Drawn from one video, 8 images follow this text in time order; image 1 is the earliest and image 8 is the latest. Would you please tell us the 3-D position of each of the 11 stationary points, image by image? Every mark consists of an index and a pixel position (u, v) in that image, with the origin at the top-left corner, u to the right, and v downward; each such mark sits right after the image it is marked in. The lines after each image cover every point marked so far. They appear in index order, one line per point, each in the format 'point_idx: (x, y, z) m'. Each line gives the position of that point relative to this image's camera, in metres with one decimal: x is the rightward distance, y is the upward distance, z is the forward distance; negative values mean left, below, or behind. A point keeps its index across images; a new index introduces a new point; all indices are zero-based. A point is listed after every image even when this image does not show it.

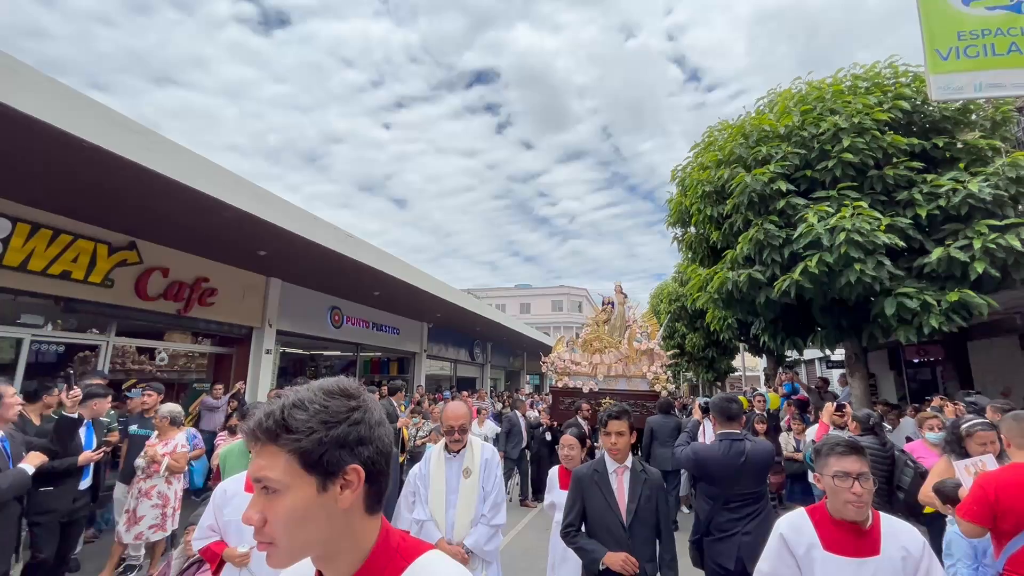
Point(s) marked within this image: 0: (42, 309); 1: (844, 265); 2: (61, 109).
0: (-6.7, -0.3, +7.4) m
1: (+4.2, +0.3, +6.5) m
2: (-4.4, +1.8, +5.2) m
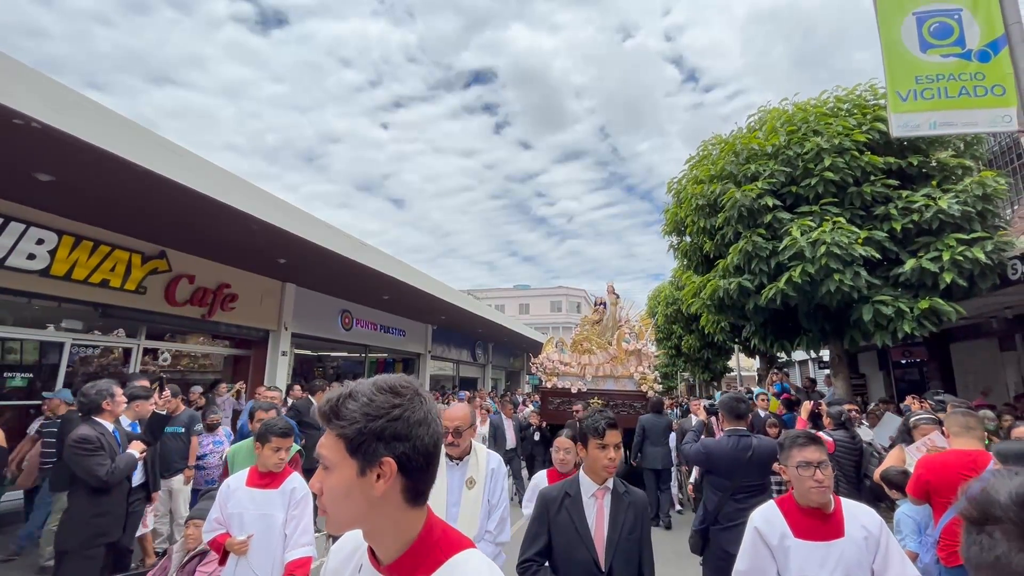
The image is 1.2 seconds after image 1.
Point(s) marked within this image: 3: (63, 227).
0: (-6.6, -0.4, +7.9) m
1: (+4.3, +0.2, +7.1) m
2: (-4.3, +1.7, +5.7) m
3: (-6.4, +0.9, +7.3) m
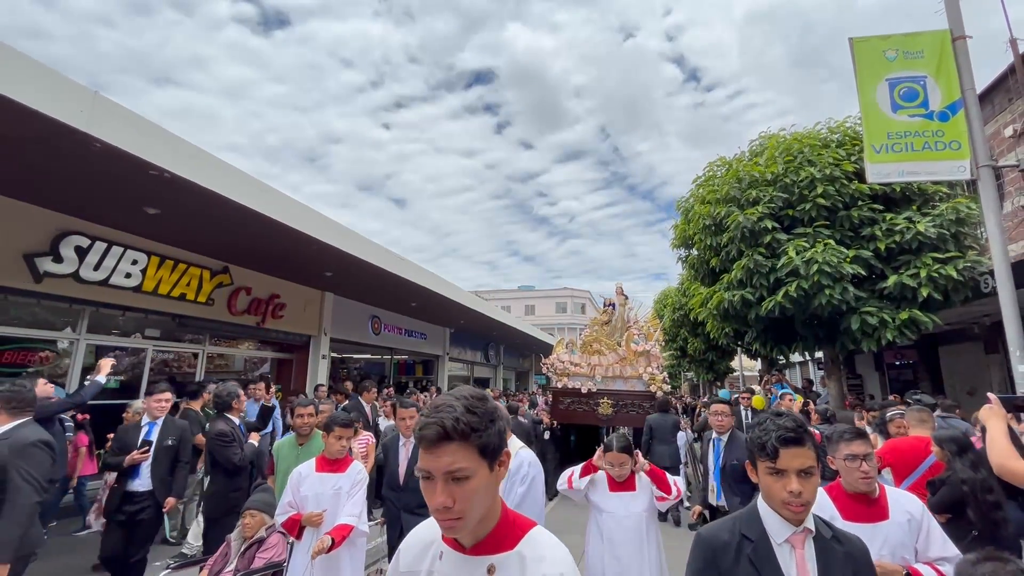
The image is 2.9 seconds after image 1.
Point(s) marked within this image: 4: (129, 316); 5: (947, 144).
0: (-6.1, -0.6, +9.0) m
1: (+4.8, 0.0, +8.1) m
2: (-3.8, +1.5, +6.7) m
3: (-5.9, +0.7, +8.3) m
4: (-6.2, -0.4, +8.4) m
5: (+4.7, +1.5, +5.5) m
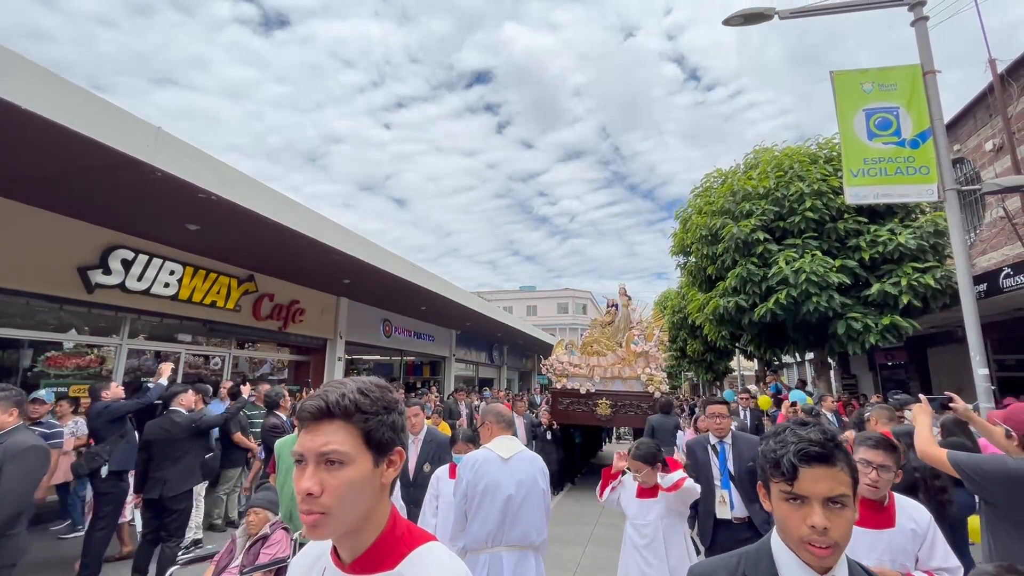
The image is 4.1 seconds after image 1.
0: (-5.9, -0.8, +9.6) m
1: (+5.0, -0.2, +8.7) m
2: (-3.7, +1.3, +7.4) m
3: (-5.7, +0.5, +9.0) m
4: (-6.1, -0.6, +9.1) m
5: (+4.8, +1.4, +6.1) m
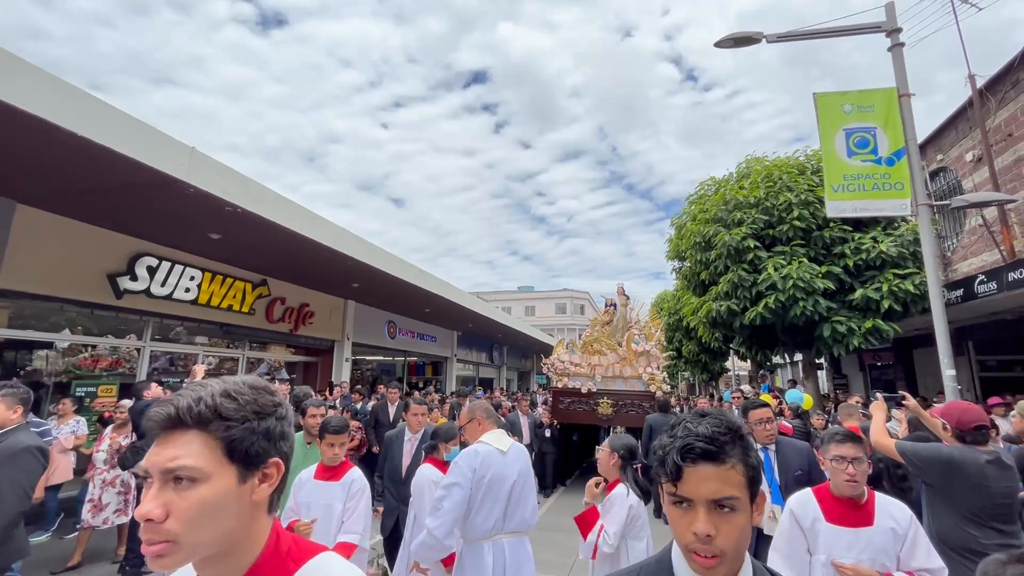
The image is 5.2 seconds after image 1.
0: (-5.9, -0.8, +10.0) m
1: (+5.0, -0.2, +9.2) m
2: (-3.6, +1.2, +7.8) m
3: (-5.7, +0.4, +9.4) m
4: (-6.0, -0.7, +9.5) m
5: (+4.9, +1.3, +6.6) m
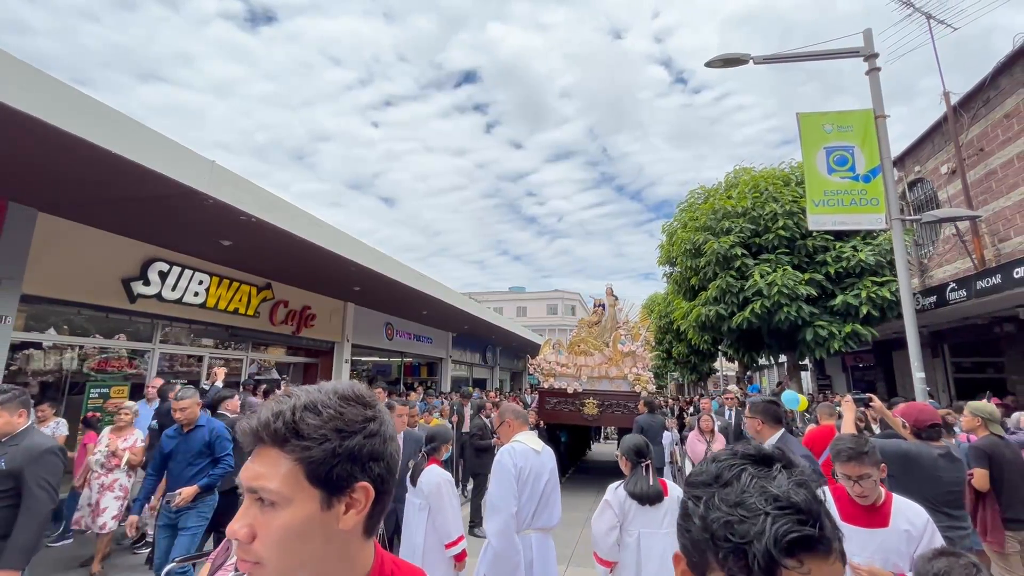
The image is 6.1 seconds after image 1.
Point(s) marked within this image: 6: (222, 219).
0: (-5.9, -0.9, +10.3) m
1: (+5.0, -0.4, +9.7) m
2: (-3.6, +1.1, +8.1) m
3: (-5.7, +0.4, +9.7) m
4: (-6.1, -0.7, +9.8) m
5: (+4.9, +1.2, +7.1) m
6: (-4.2, +1.0, +7.5) m
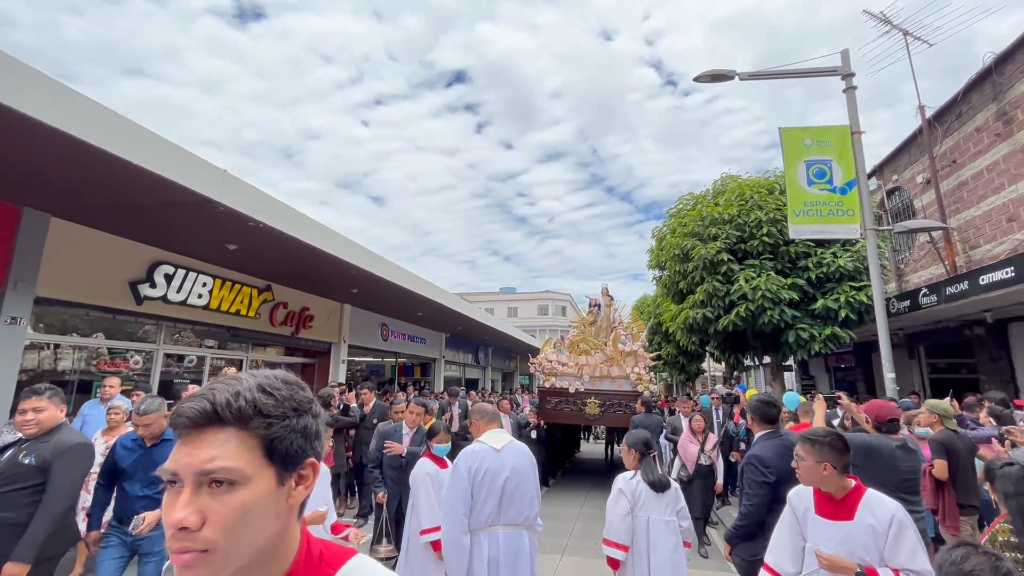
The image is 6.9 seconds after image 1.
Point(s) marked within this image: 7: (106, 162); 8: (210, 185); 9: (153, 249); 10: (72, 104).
0: (-6.0, -1.0, +10.6) m
1: (+4.9, -0.4, +10.2) m
2: (-3.6, +1.1, +8.4) m
3: (-5.8, +0.3, +10.0) m
4: (-6.1, -0.8, +10.0) m
5: (+4.9, +1.1, +7.6) m
6: (-4.3, +1.0, +7.8) m
7: (-4.7, +1.5, +6.0) m
8: (-4.0, +1.4, +6.9) m
9: (-6.1, +0.7, +8.8) m
10: (-4.6, +1.9, +5.3) m
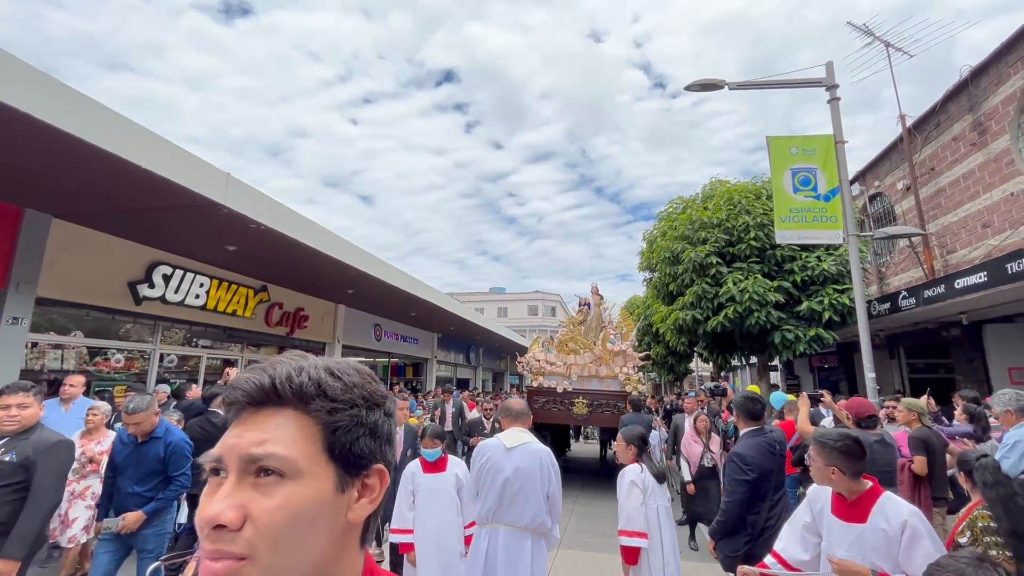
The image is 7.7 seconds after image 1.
0: (-6.1, -1.0, +10.6) m
1: (+4.8, -0.5, +10.5) m
2: (-3.7, +1.1, +8.6) m
3: (-5.9, +0.3, +10.0) m
4: (-6.3, -0.8, +10.1) m
5: (+4.8, +1.1, +7.9) m
6: (-4.3, +0.9, +7.9) m
7: (-4.7, +1.4, +6.1) m
8: (-4.1, +1.4, +7.0) m
9: (-6.2, +0.6, +8.9) m
10: (-4.6, +1.9, +5.4) m
